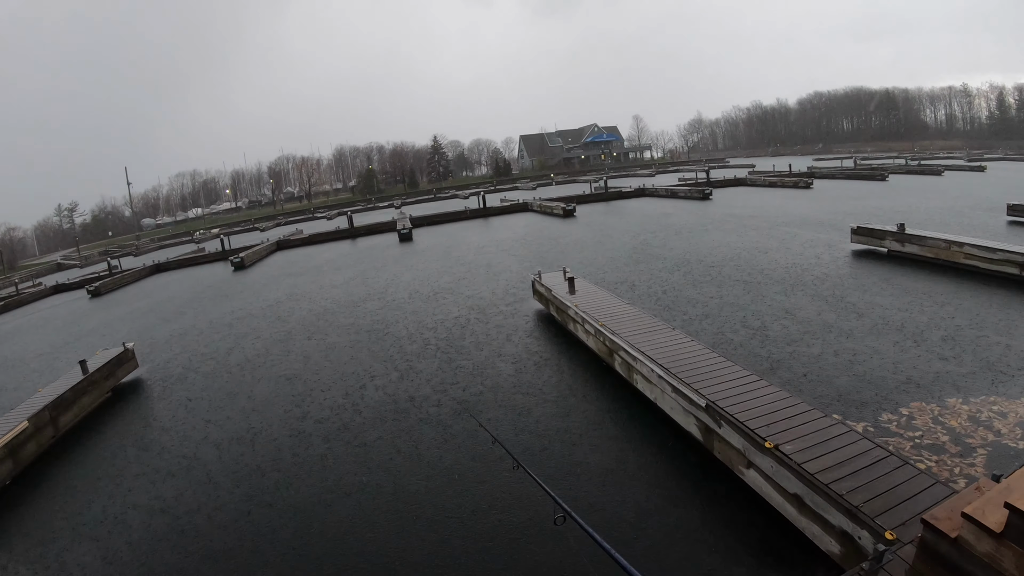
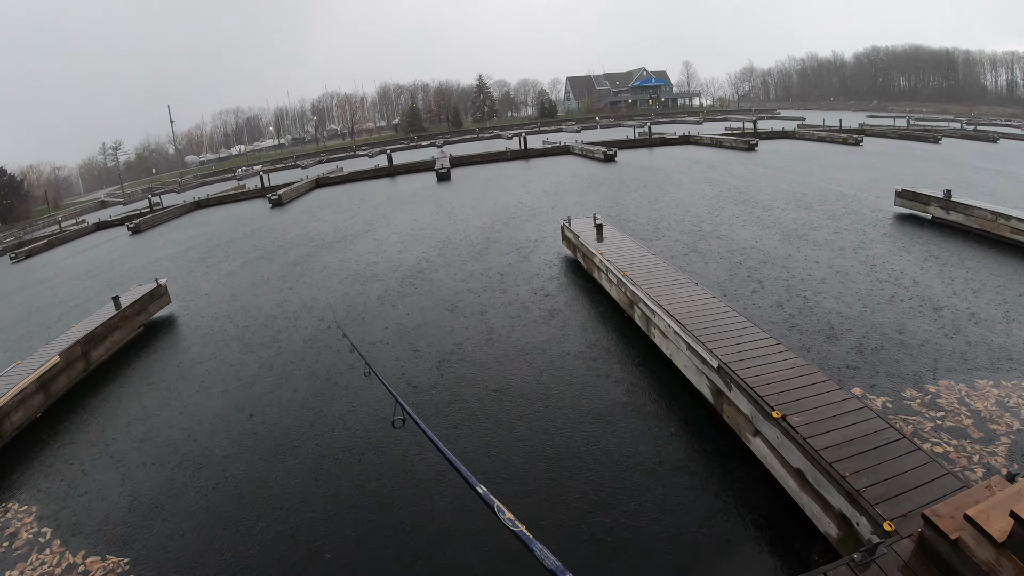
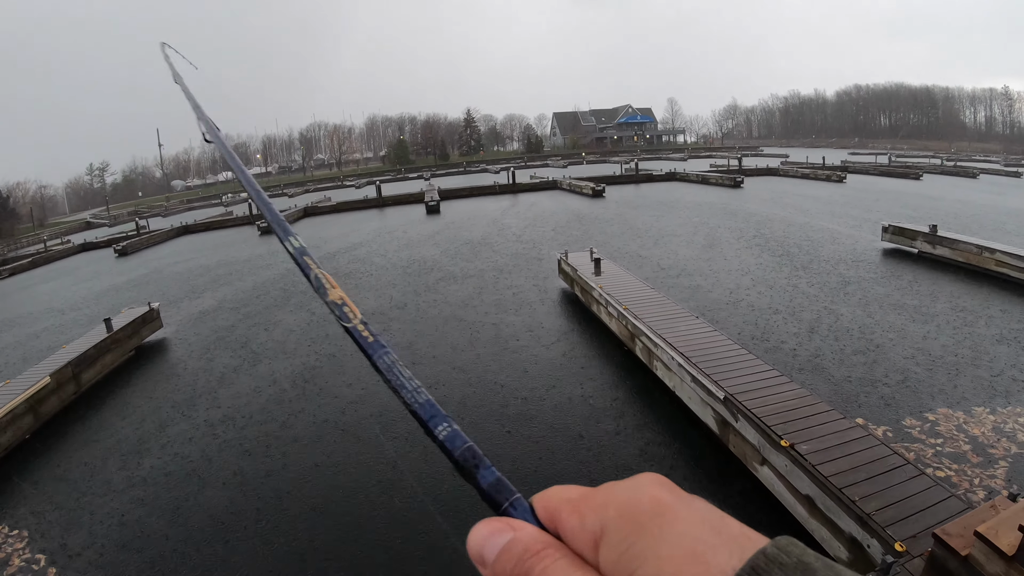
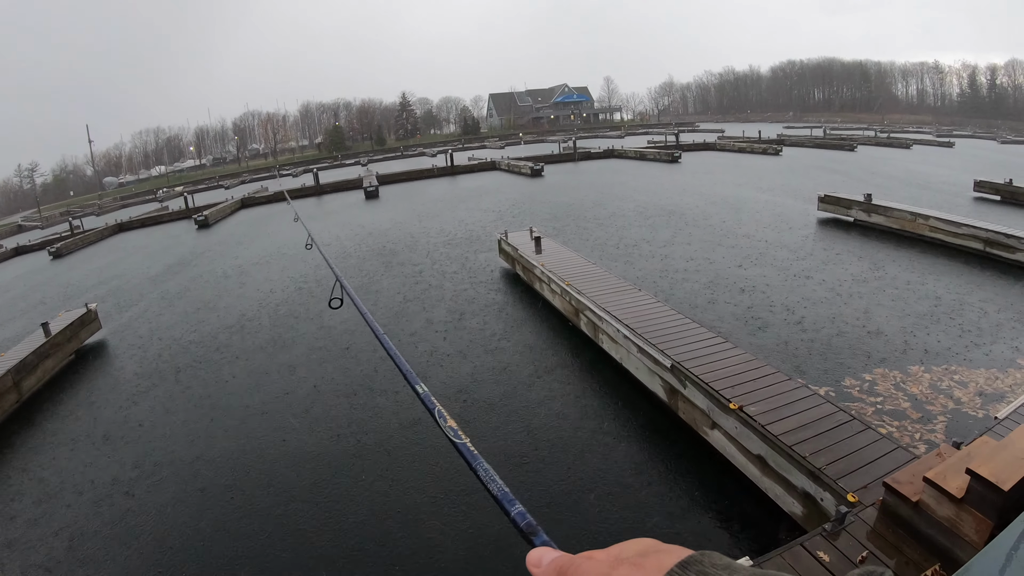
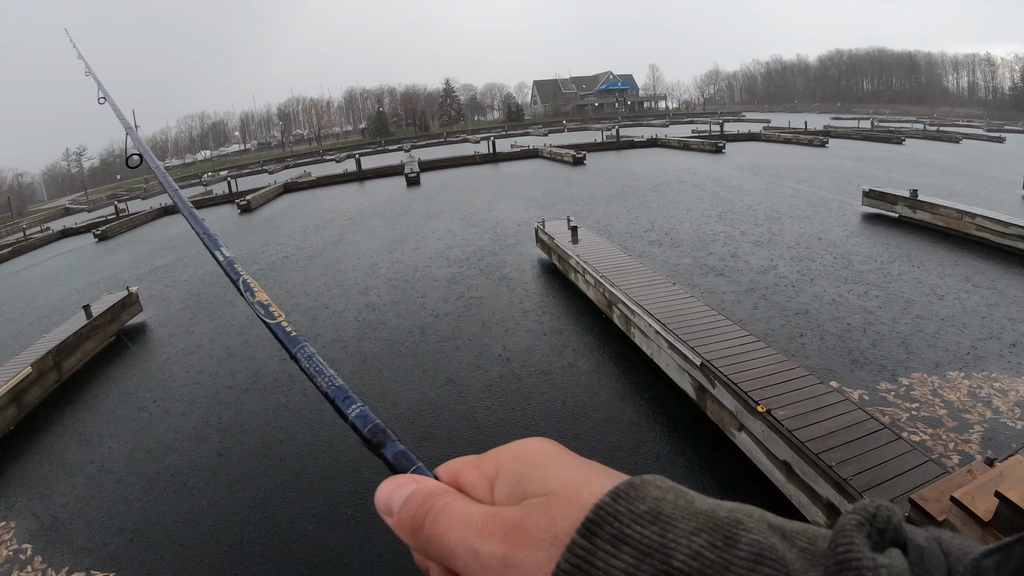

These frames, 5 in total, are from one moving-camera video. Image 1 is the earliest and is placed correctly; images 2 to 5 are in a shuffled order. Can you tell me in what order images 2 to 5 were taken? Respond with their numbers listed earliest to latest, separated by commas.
4, 5, 2, 3
